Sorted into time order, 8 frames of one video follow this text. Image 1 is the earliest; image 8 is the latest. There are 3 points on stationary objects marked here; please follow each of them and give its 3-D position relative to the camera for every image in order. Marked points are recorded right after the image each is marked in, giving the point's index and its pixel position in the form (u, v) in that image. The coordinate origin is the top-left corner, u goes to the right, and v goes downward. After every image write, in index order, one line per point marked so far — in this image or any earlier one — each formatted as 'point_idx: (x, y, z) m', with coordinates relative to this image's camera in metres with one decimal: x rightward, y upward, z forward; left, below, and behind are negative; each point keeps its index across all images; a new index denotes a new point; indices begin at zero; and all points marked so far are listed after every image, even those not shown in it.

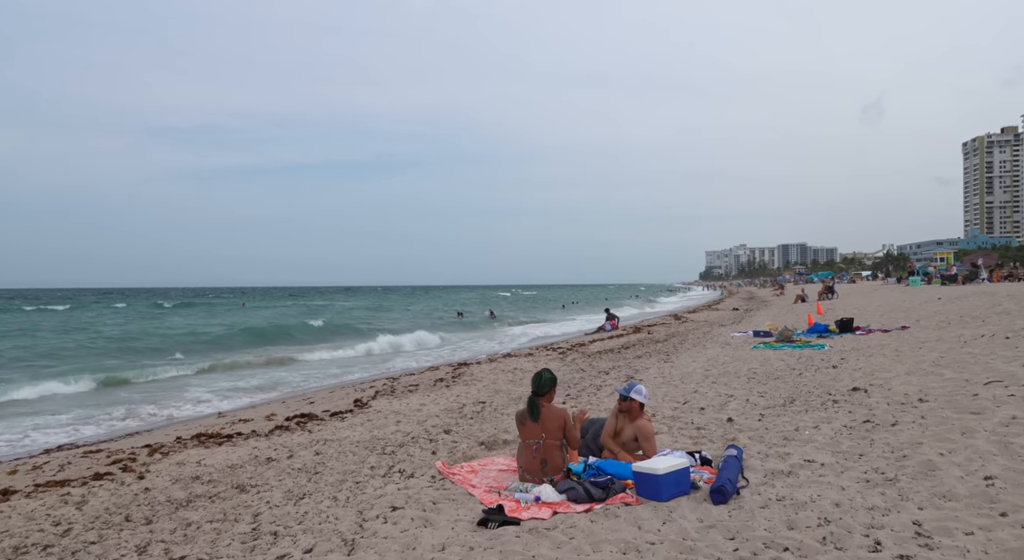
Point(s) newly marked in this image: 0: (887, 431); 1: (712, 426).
0: (+4.3, -1.8, +6.8) m
1: (+2.6, -1.9, +7.7) m
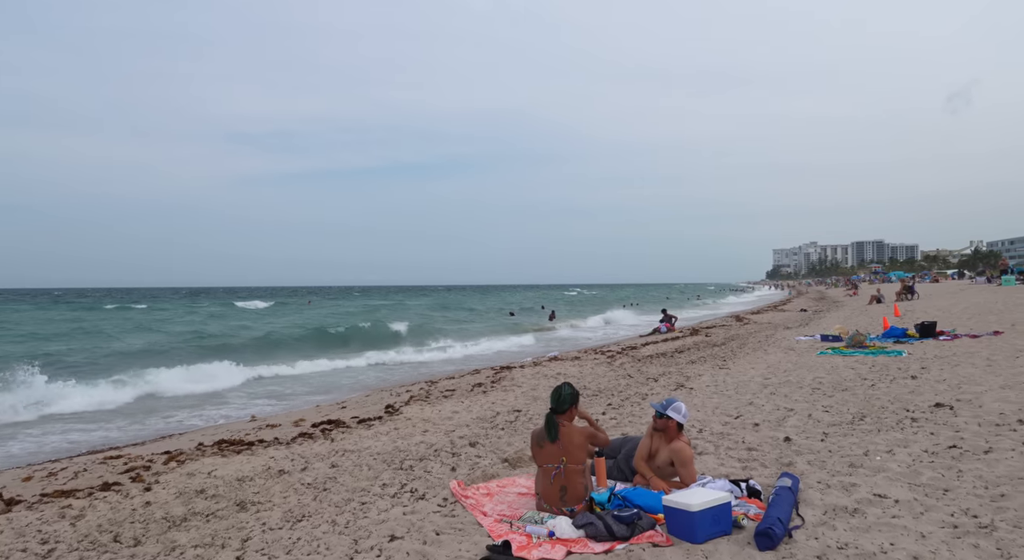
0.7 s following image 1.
0: (+4.6, -1.8, +5.7) m
1: (+2.9, -1.9, +6.8) m
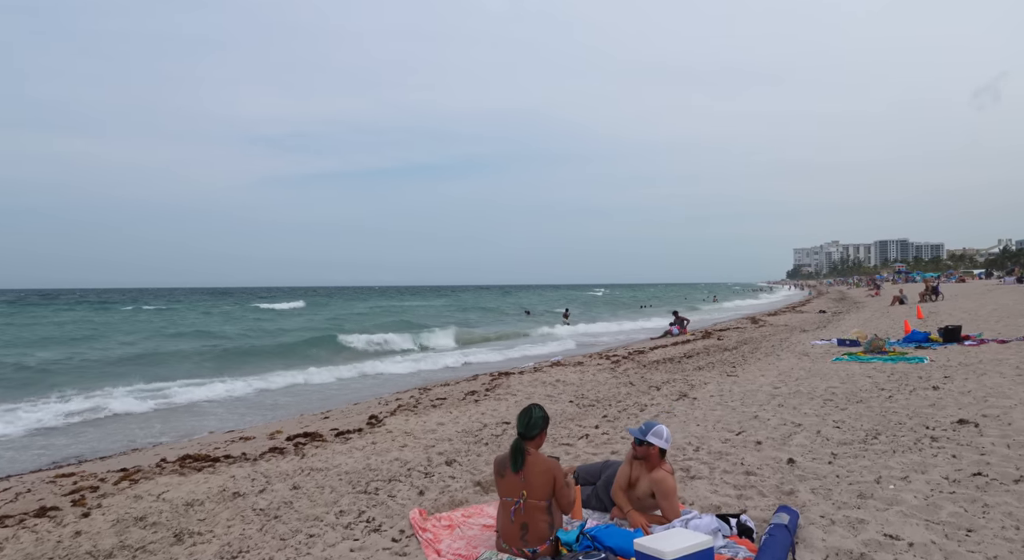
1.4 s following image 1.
0: (+4.3, -1.8, +5.0) m
1: (+2.7, -2.0, +6.1) m
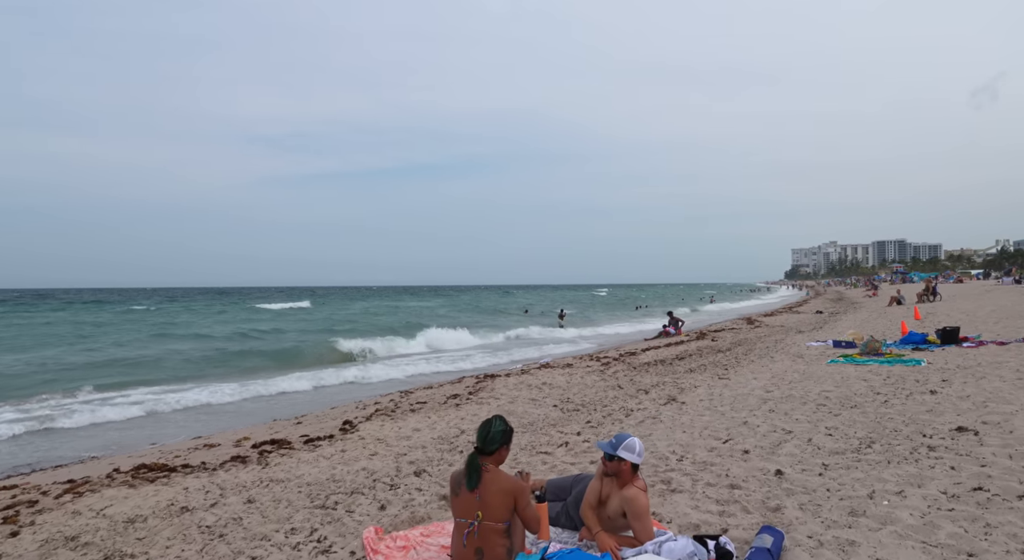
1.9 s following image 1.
0: (+4.0, -1.8, +4.7) m
1: (+2.3, -2.0, +5.8) m
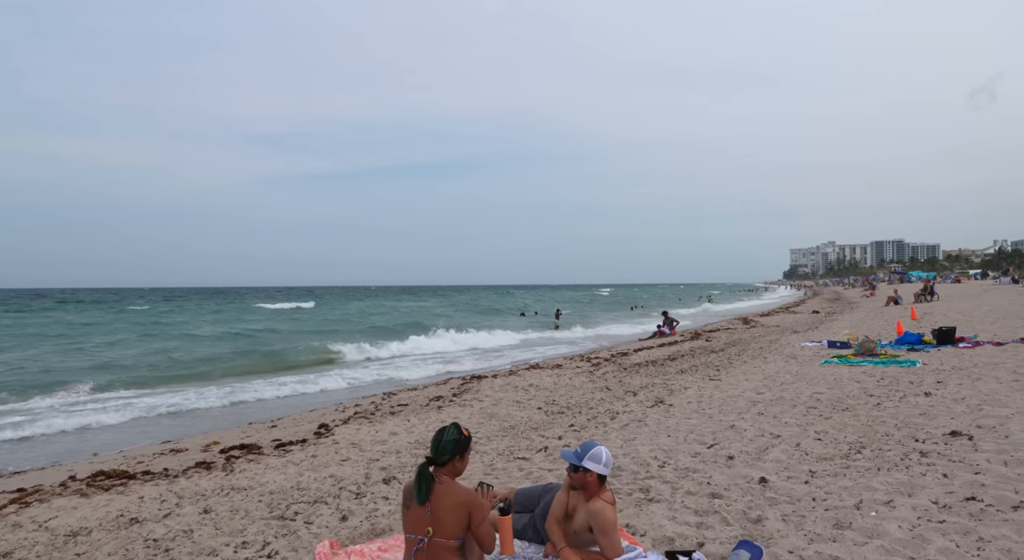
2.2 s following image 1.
0: (+3.7, -1.8, +4.4) m
1: (+2.1, -2.0, +5.5) m
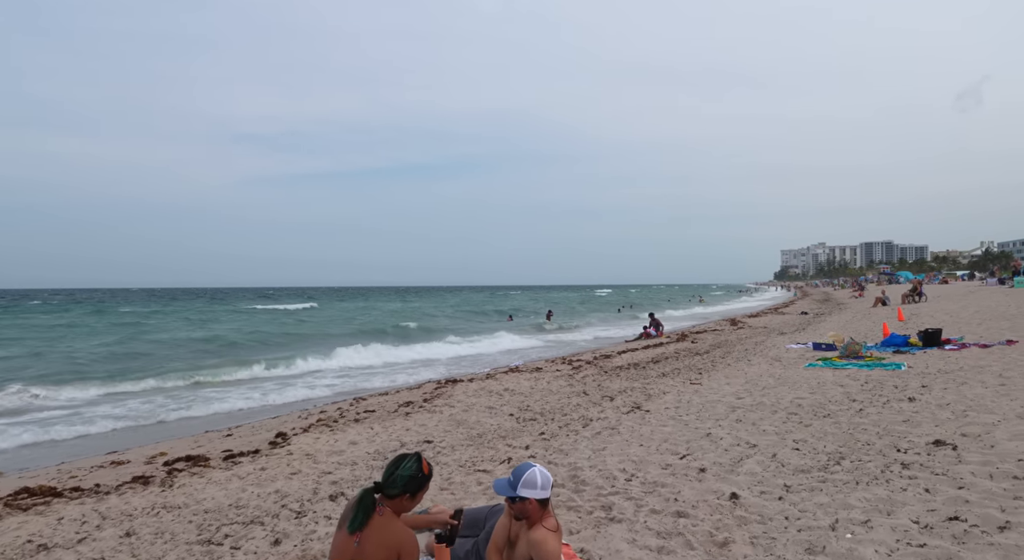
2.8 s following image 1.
0: (+3.3, -1.8, +4.0) m
1: (+1.6, -2.0, +5.1) m
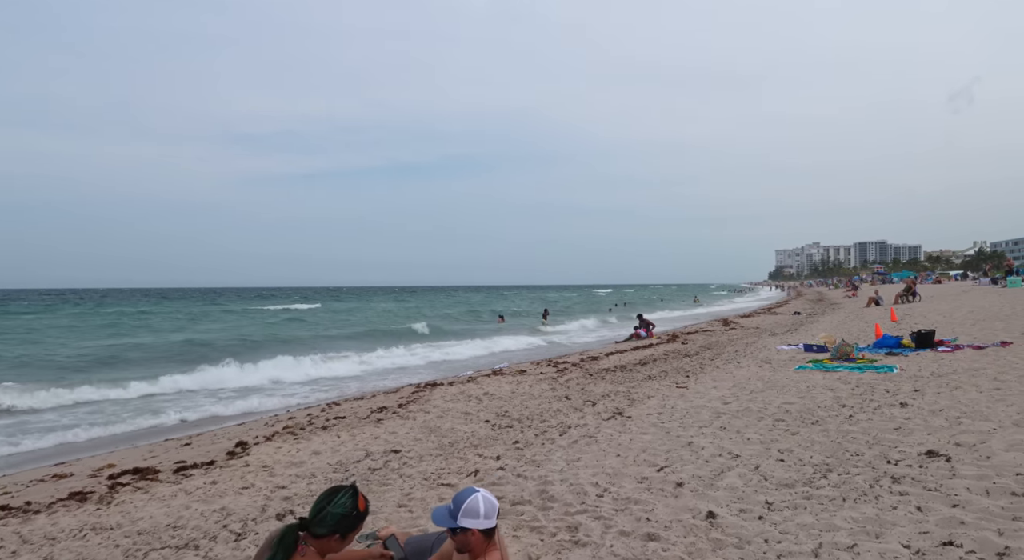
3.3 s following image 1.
0: (+2.9, -1.8, +3.6) m
1: (+1.3, -2.0, +4.7) m
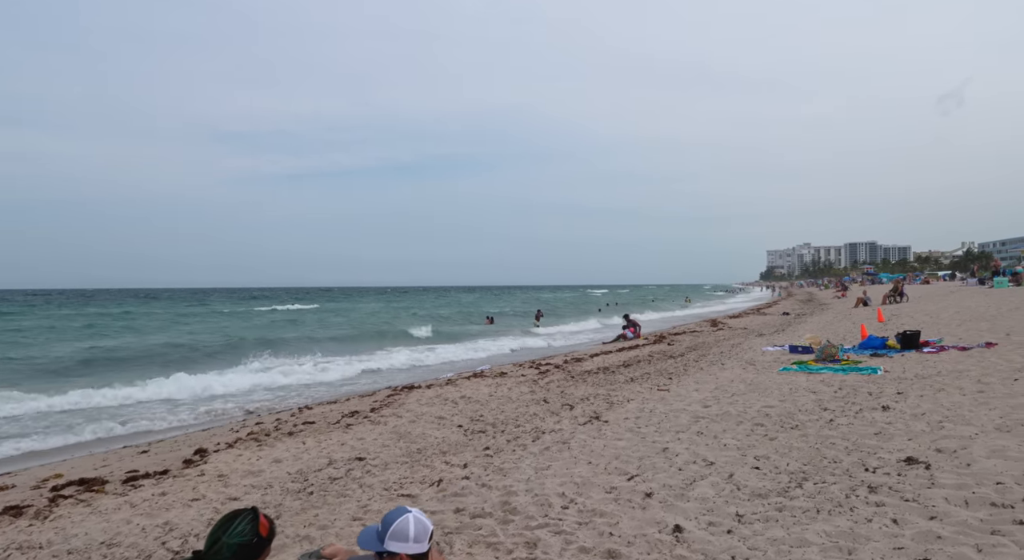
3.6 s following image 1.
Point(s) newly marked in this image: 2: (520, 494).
0: (+2.6, -1.8, +3.3) m
1: (+0.9, -2.0, +4.4) m
2: (+0.1, -2.1, +5.8) m
